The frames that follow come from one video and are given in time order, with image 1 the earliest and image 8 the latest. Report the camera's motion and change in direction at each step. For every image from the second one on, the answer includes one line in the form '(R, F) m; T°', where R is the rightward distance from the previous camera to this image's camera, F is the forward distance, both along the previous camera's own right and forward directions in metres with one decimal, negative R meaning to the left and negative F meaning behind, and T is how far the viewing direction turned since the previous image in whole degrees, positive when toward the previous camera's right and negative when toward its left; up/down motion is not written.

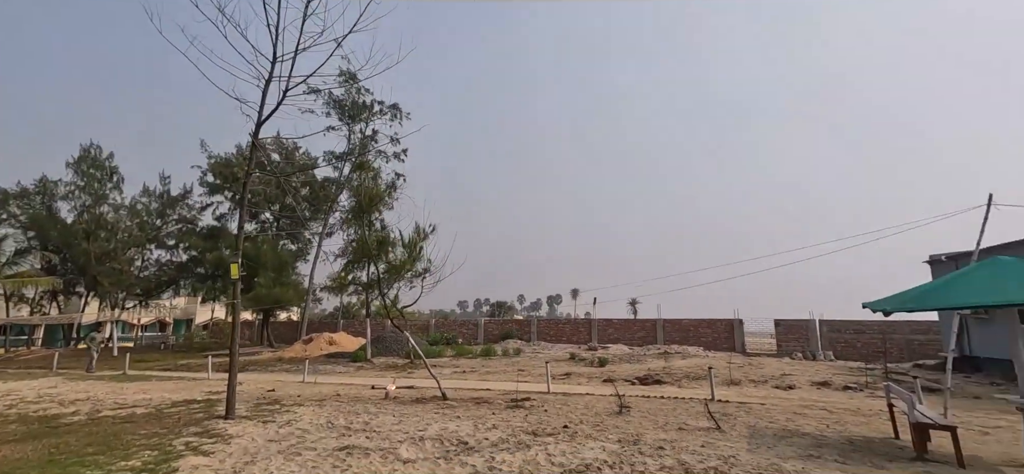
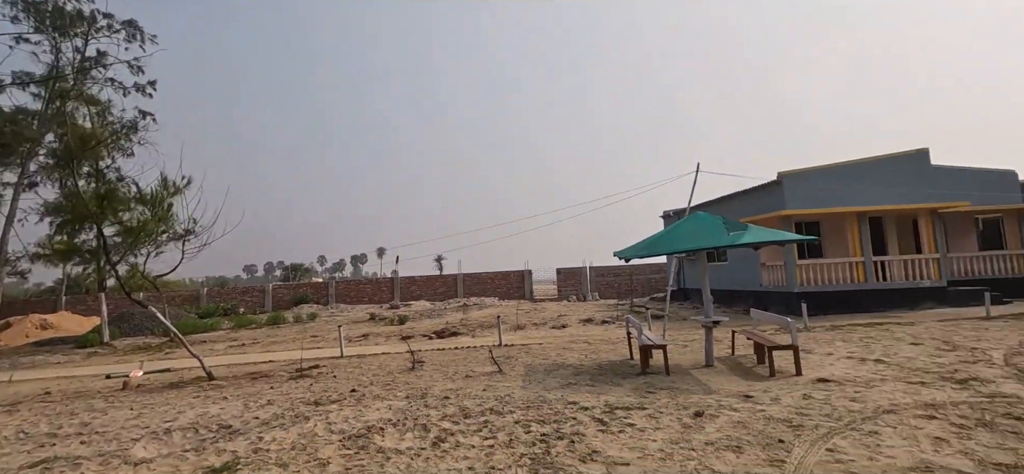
(+0.3, 0.0) m; +23°
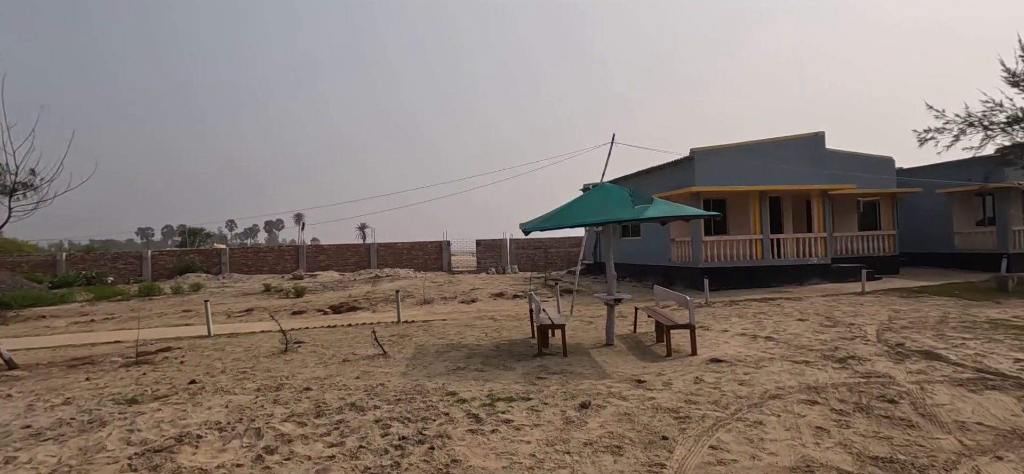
(+0.6, +0.8) m; +8°
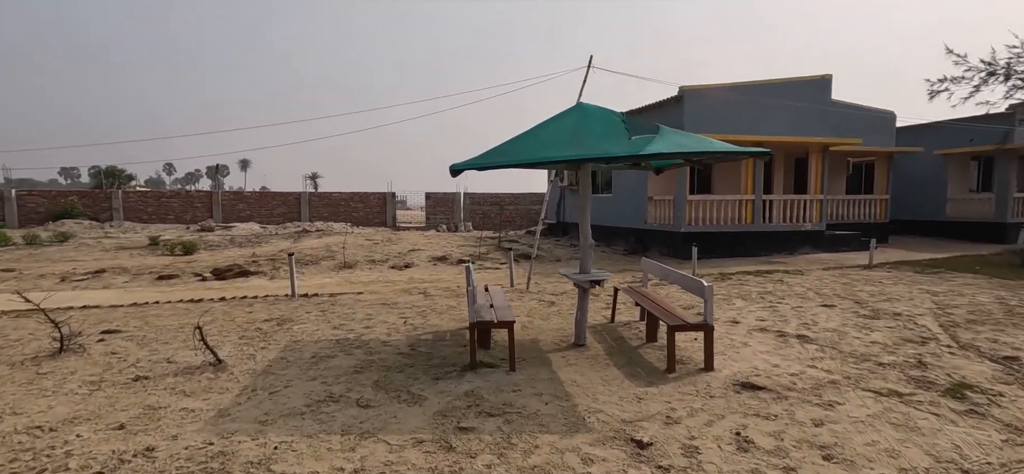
(+0.4, +2.9) m; +5°
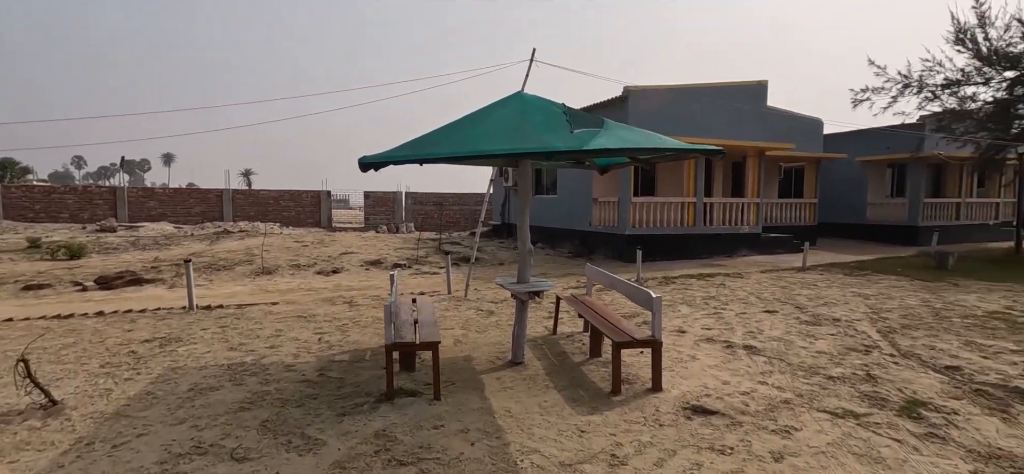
(+0.2, +0.6) m; +6°
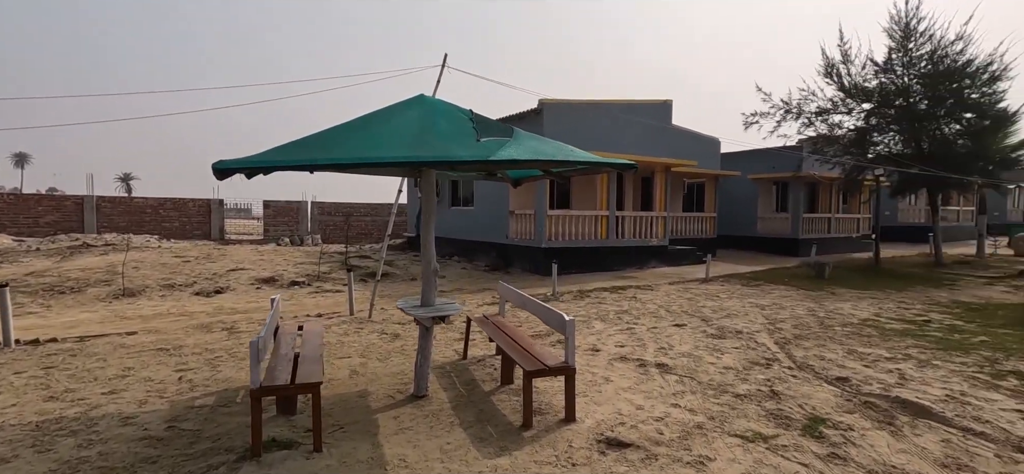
(+0.2, +0.4) m; +10°
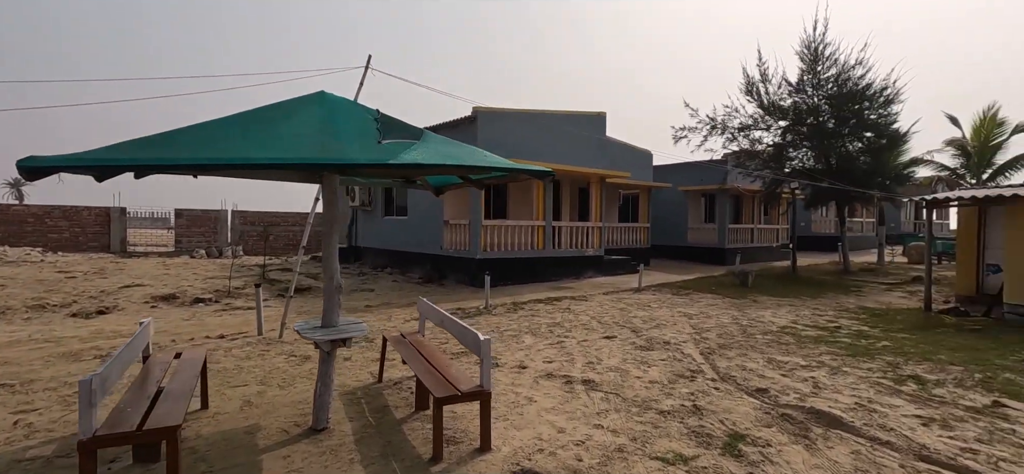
(+0.3, +0.3) m; +7°
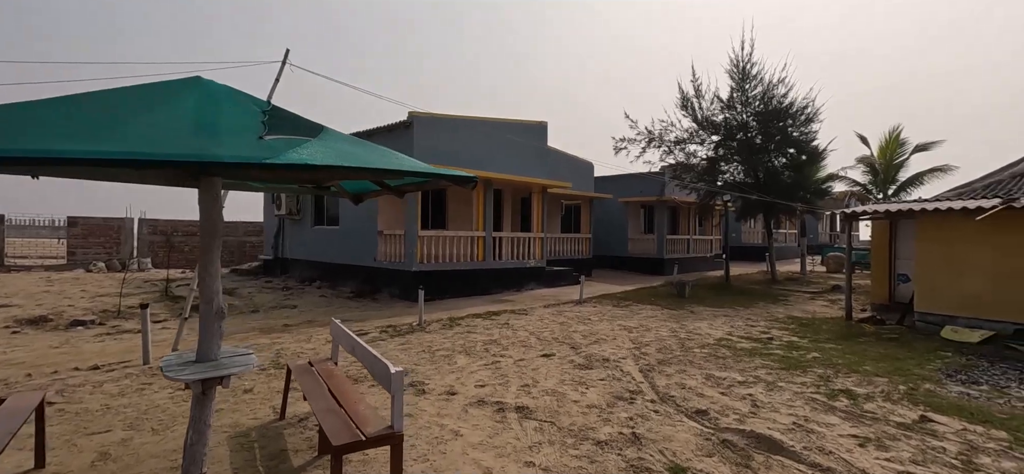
(+0.2, +0.5) m; +7°
